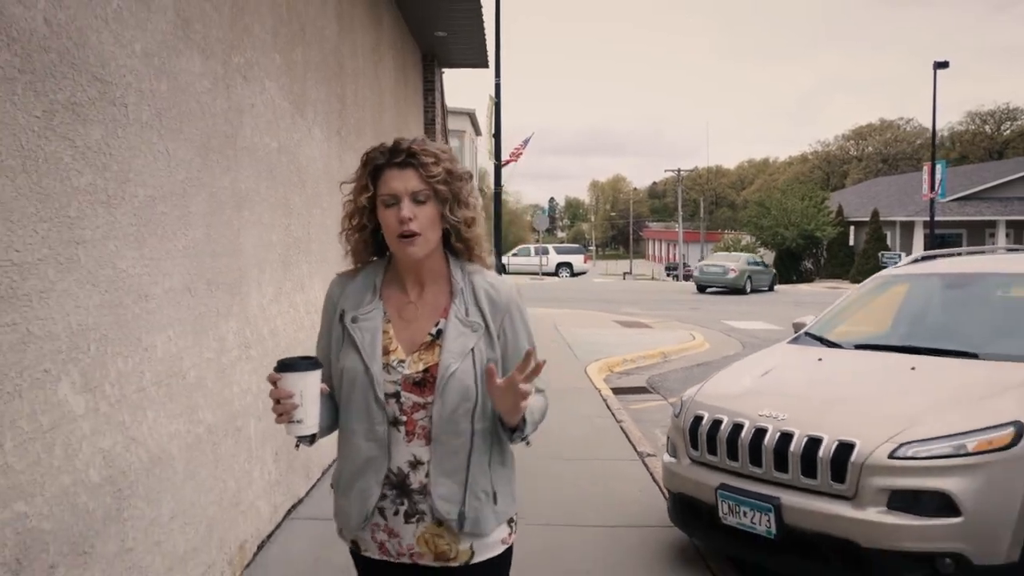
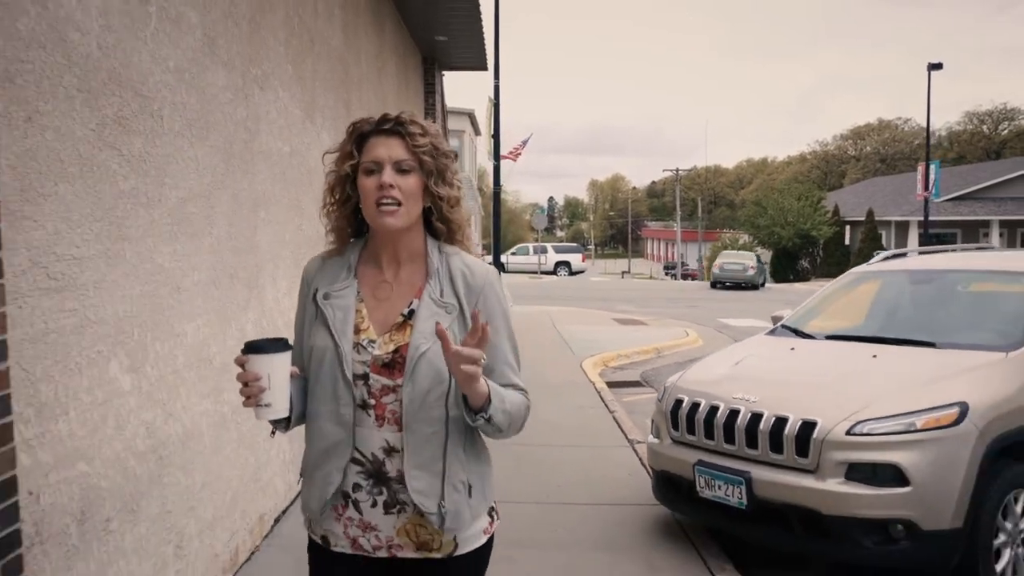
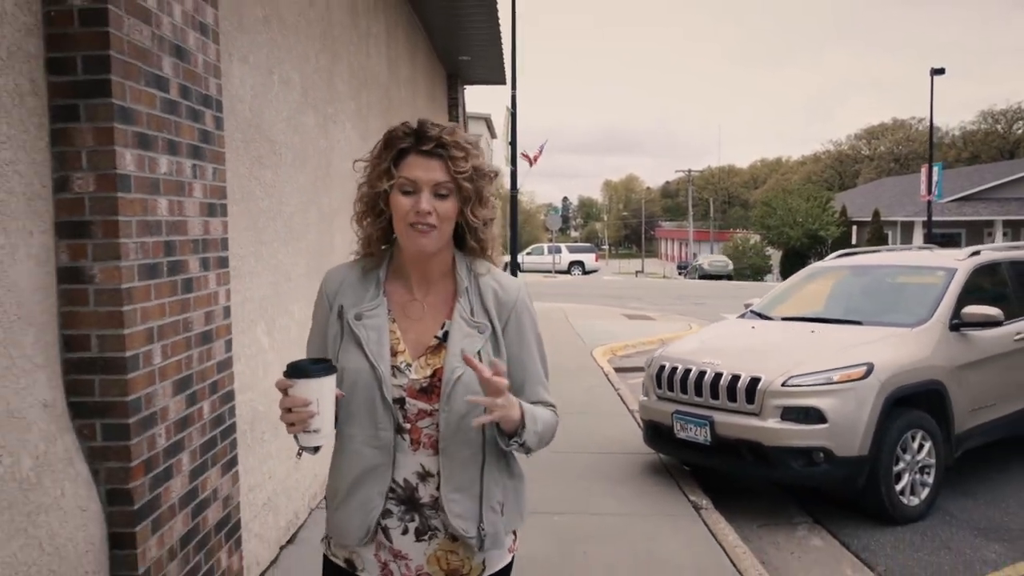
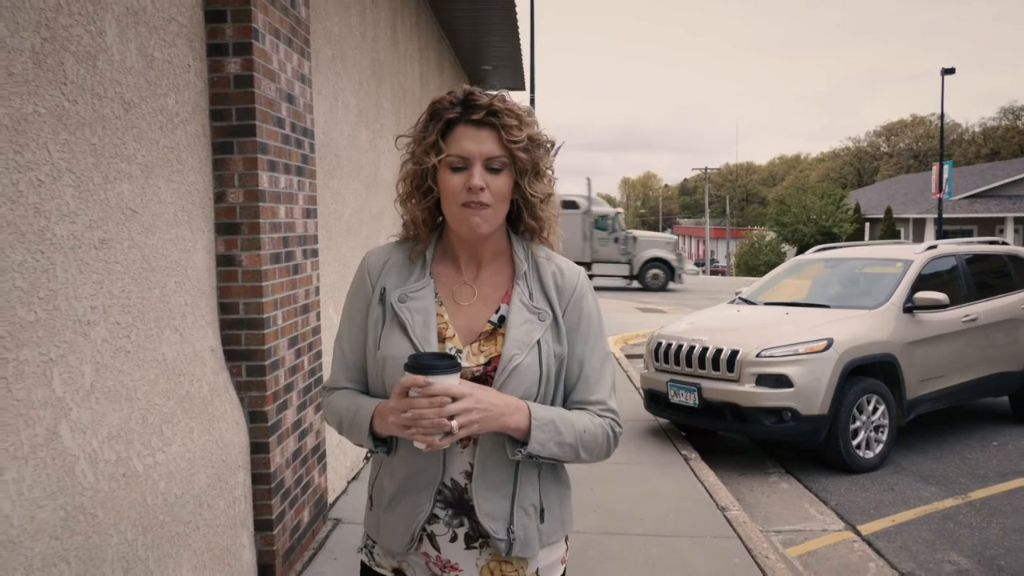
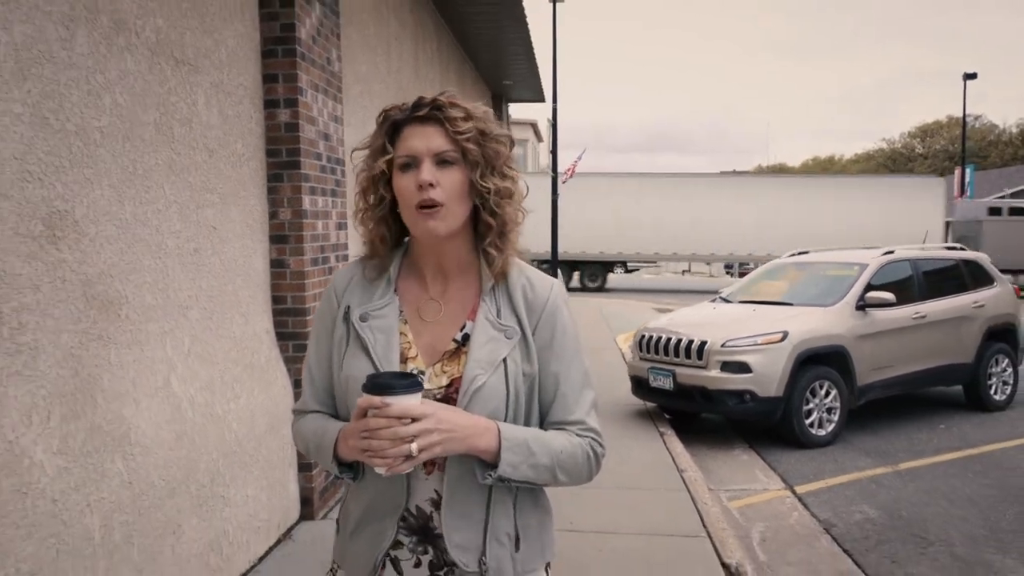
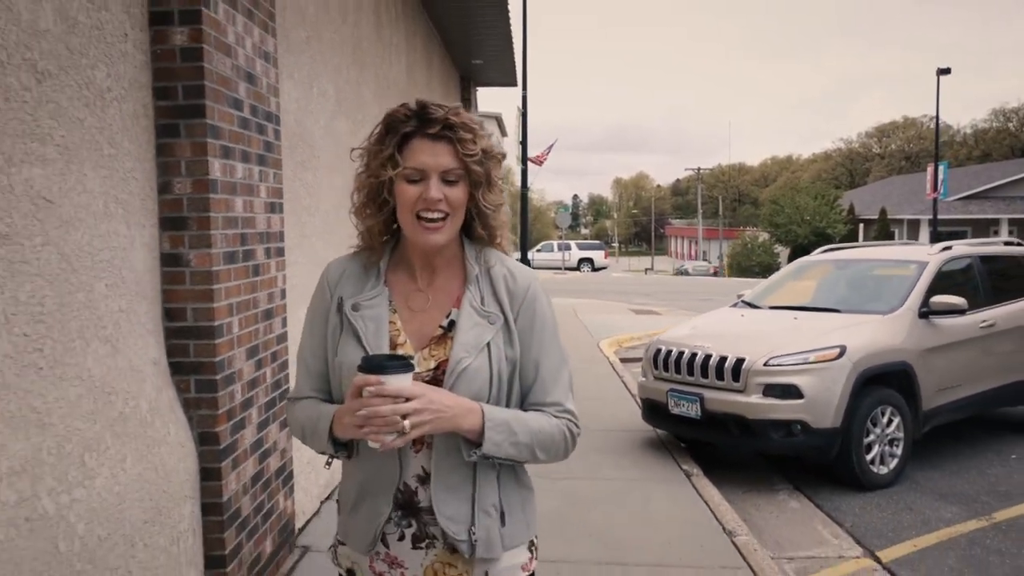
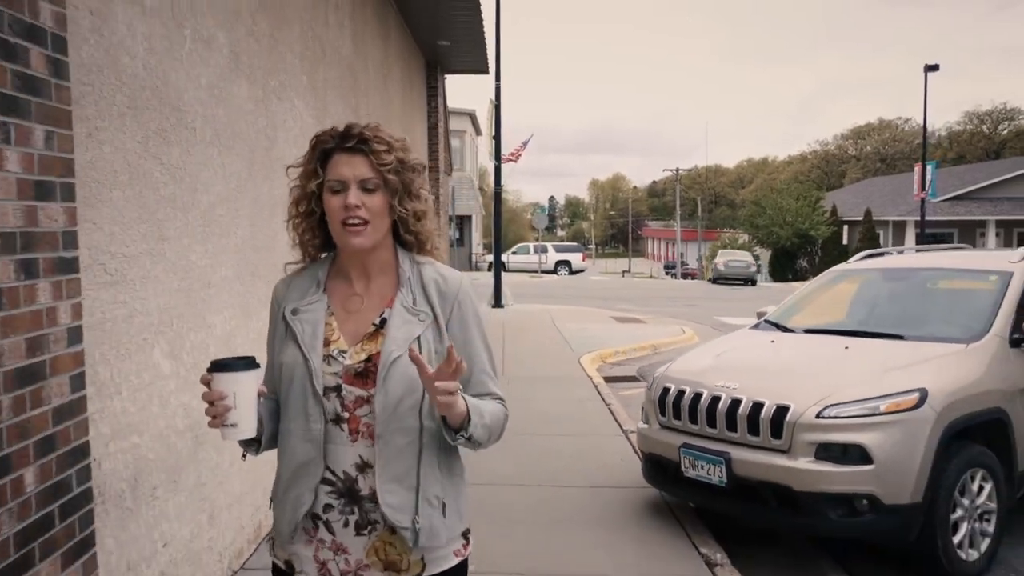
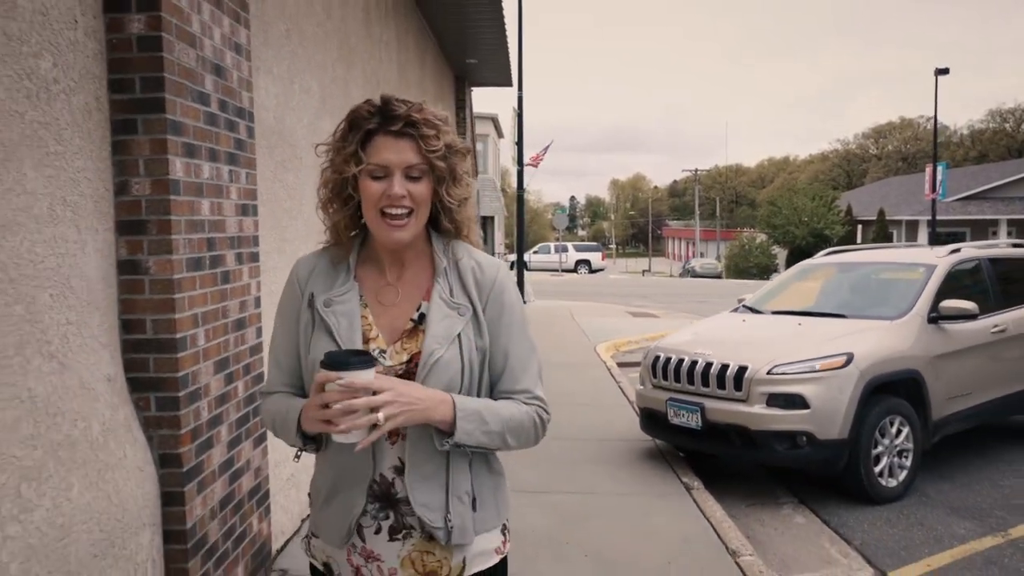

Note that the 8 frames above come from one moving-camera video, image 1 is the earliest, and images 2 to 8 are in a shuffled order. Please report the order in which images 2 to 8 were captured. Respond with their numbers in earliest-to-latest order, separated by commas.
2, 7, 3, 8, 6, 4, 5
